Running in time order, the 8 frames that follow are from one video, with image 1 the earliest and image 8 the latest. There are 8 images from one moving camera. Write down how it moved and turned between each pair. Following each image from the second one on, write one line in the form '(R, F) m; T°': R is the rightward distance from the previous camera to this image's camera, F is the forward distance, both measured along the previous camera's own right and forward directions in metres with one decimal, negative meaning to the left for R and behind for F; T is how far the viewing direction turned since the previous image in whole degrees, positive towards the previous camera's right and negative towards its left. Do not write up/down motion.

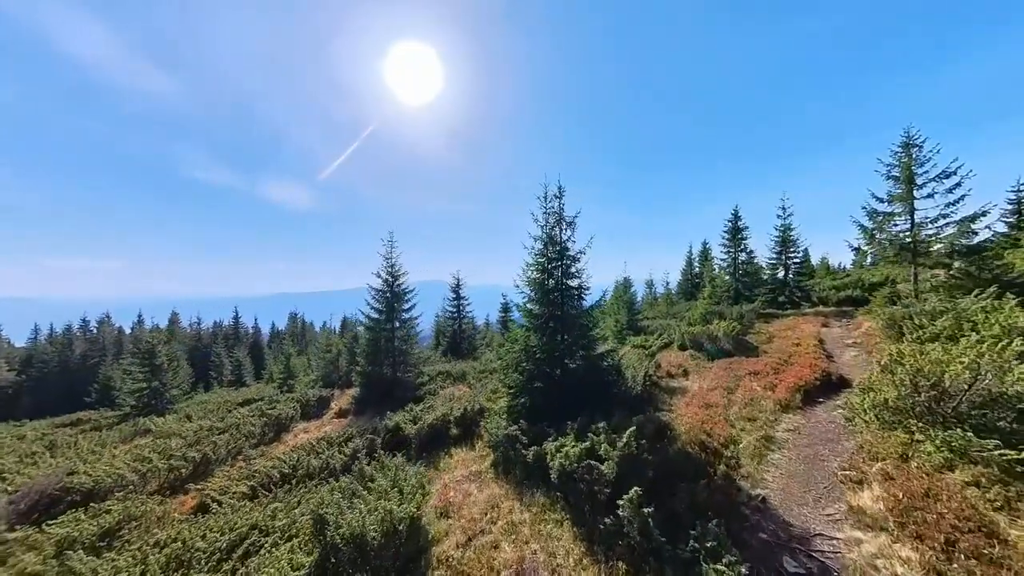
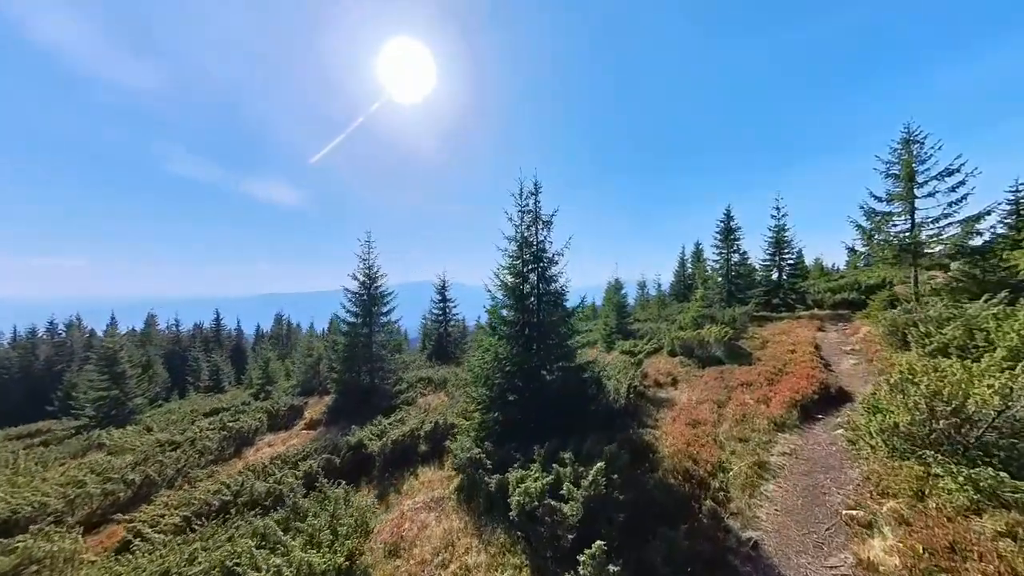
(+0.6, +1.4) m; 0°
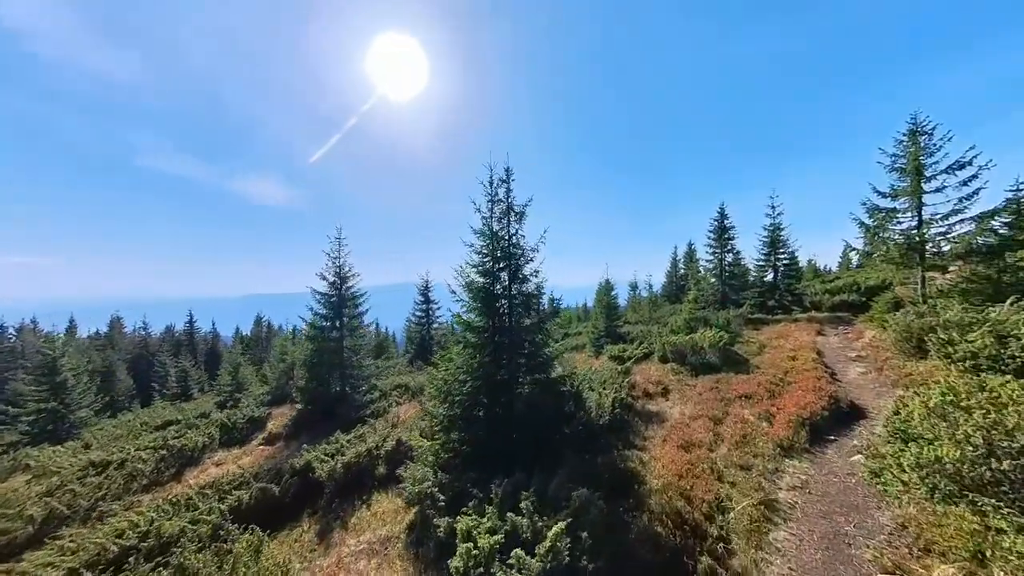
(+0.6, +2.0) m; +1°
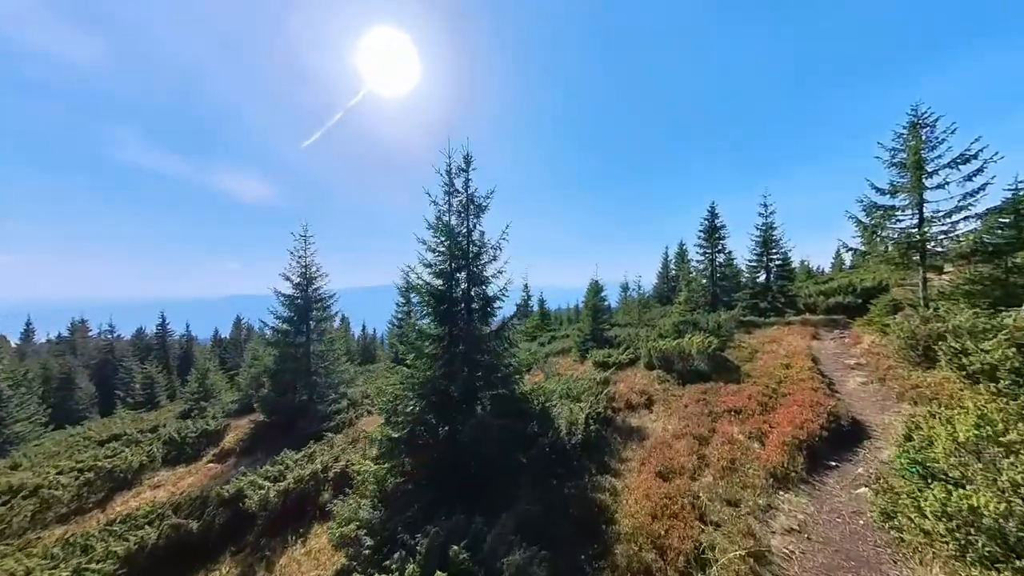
(+0.8, +1.7) m; +1°
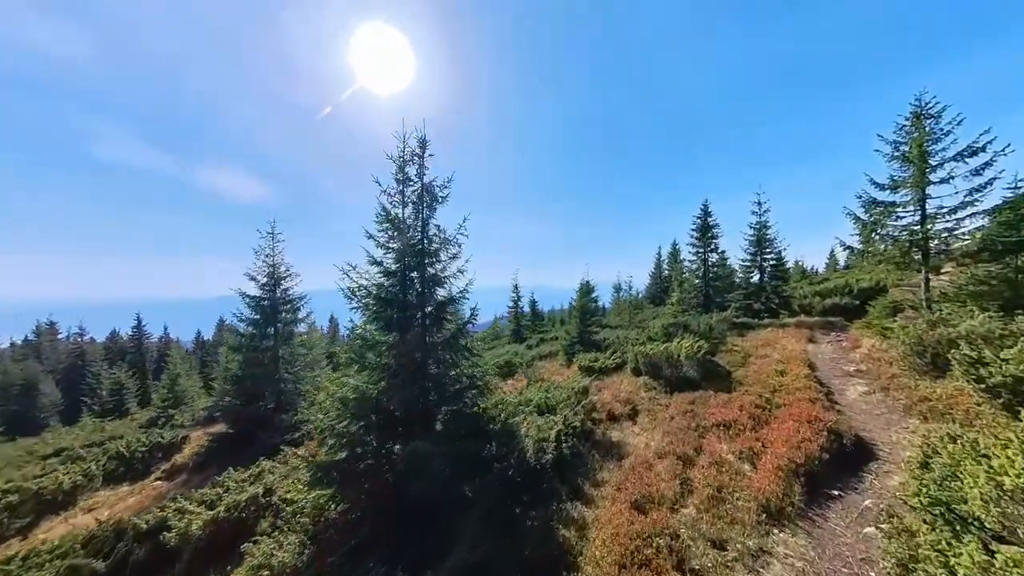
(+0.7, +1.5) m; 0°
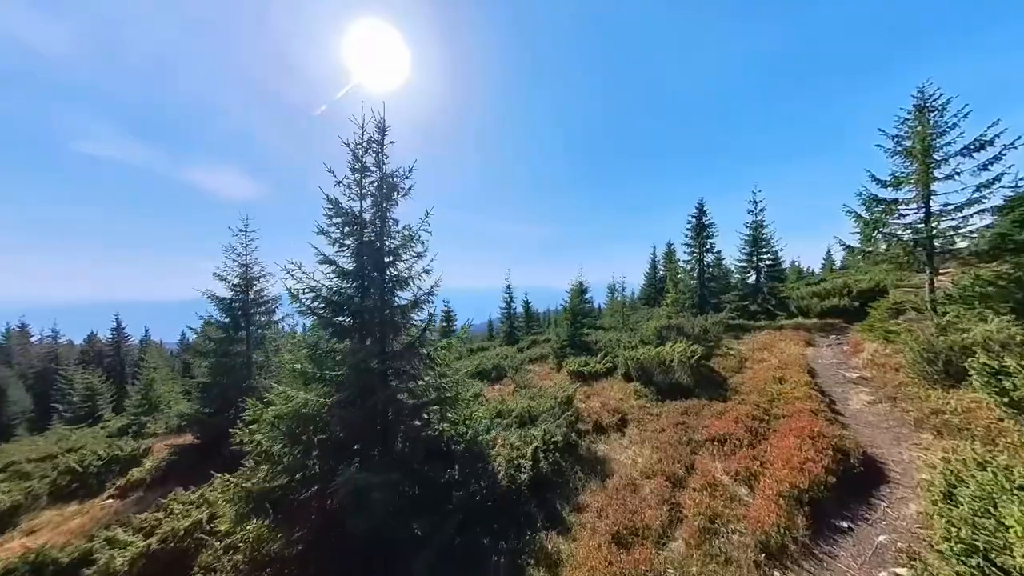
(+0.5, +1.2) m; 0°
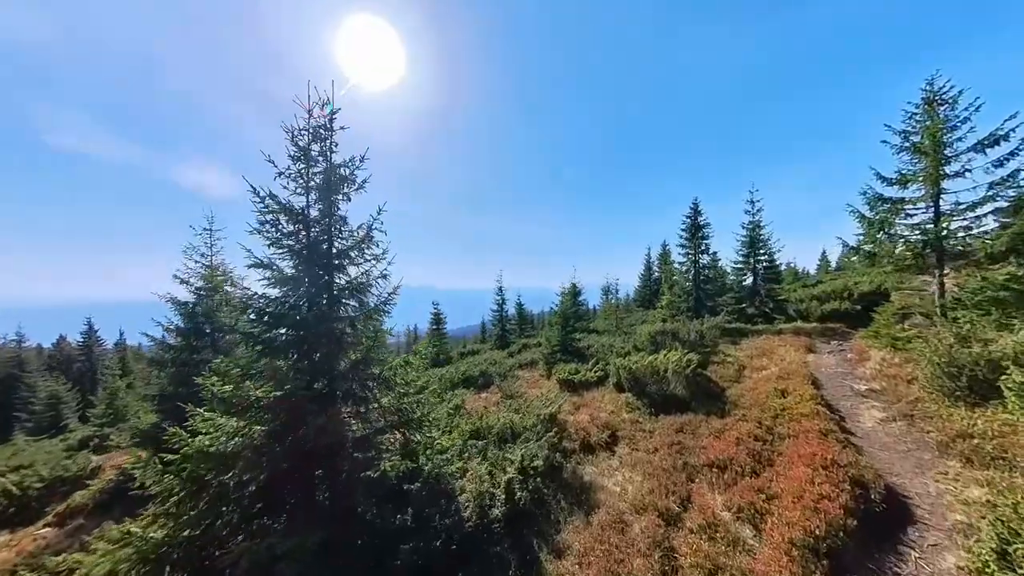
(+0.4, +1.4) m; 0°
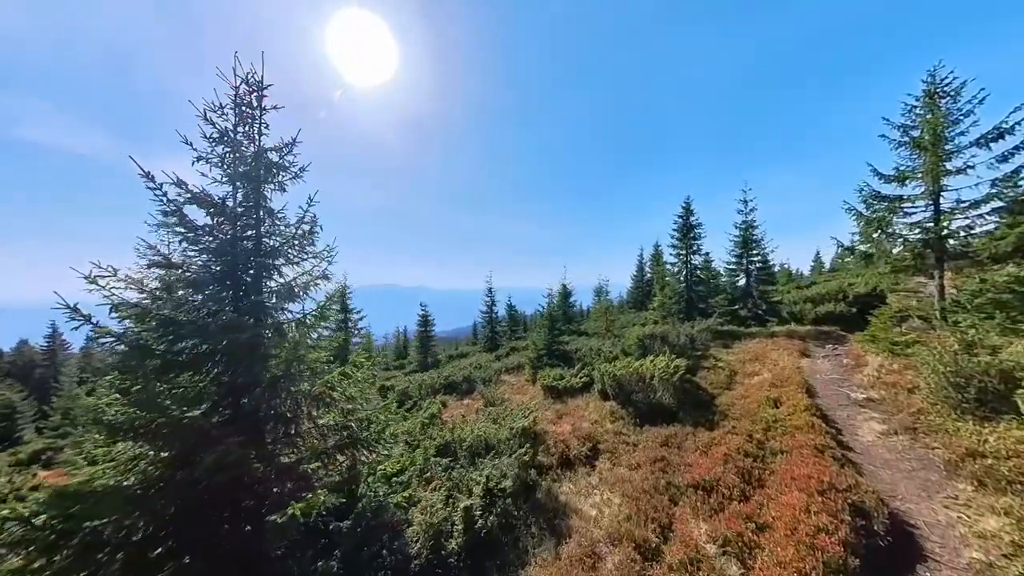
(+0.5, +1.1) m; +1°
